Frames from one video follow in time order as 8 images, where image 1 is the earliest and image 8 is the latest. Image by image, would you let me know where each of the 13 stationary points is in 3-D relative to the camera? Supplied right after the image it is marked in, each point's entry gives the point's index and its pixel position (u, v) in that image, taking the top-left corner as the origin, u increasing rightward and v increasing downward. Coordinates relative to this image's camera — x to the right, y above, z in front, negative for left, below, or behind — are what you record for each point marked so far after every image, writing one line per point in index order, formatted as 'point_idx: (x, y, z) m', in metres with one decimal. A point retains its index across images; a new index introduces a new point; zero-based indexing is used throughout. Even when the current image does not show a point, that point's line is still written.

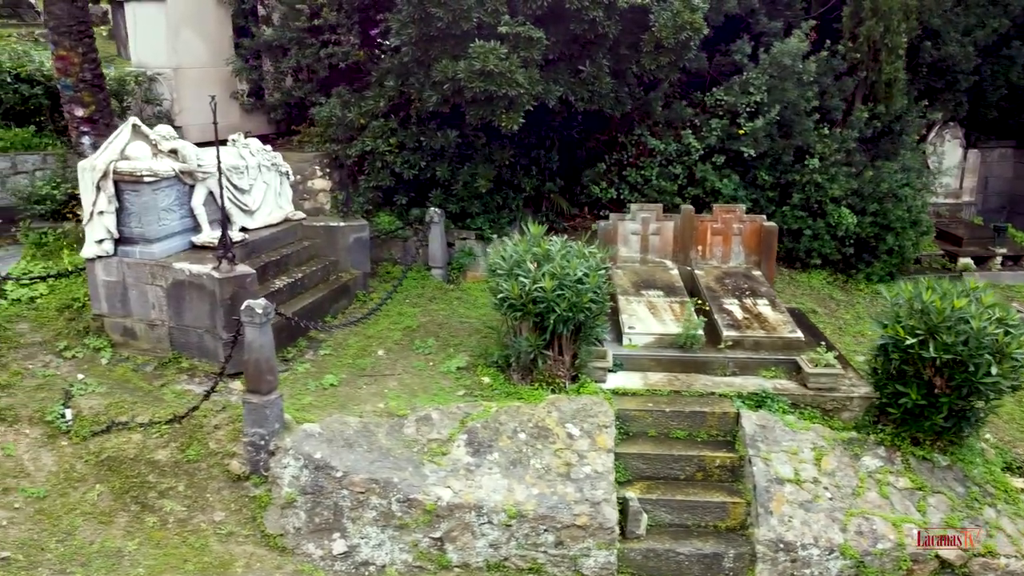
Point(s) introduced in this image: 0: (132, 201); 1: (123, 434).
0: (-2.9, +0.7, +6.3) m
1: (-2.7, -1.0, +5.7) m
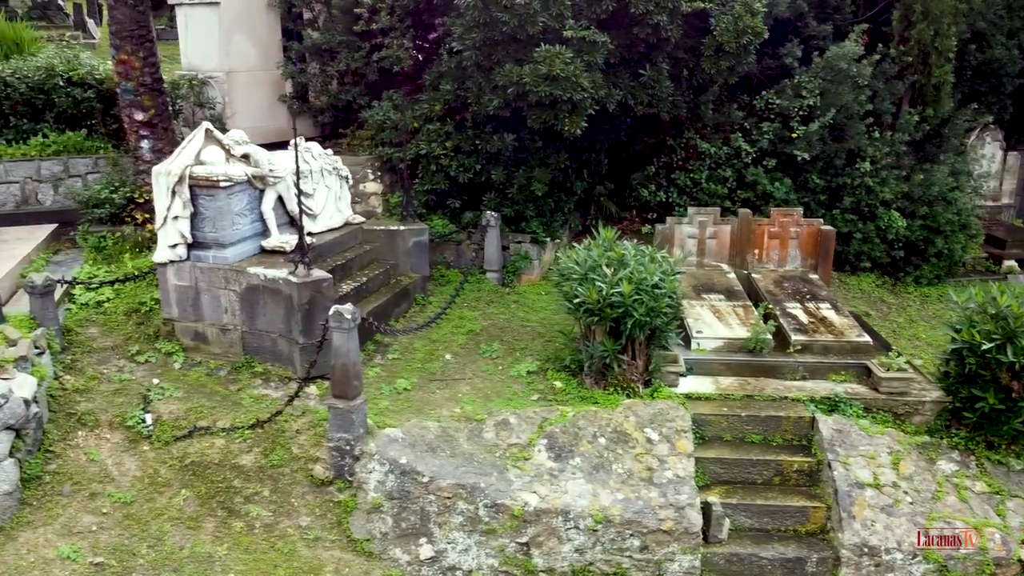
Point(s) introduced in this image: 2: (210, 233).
0: (-2.3, +0.6, +6.3) m
1: (-2.1, -1.1, +5.7) m
2: (-2.3, +0.4, +6.4) m
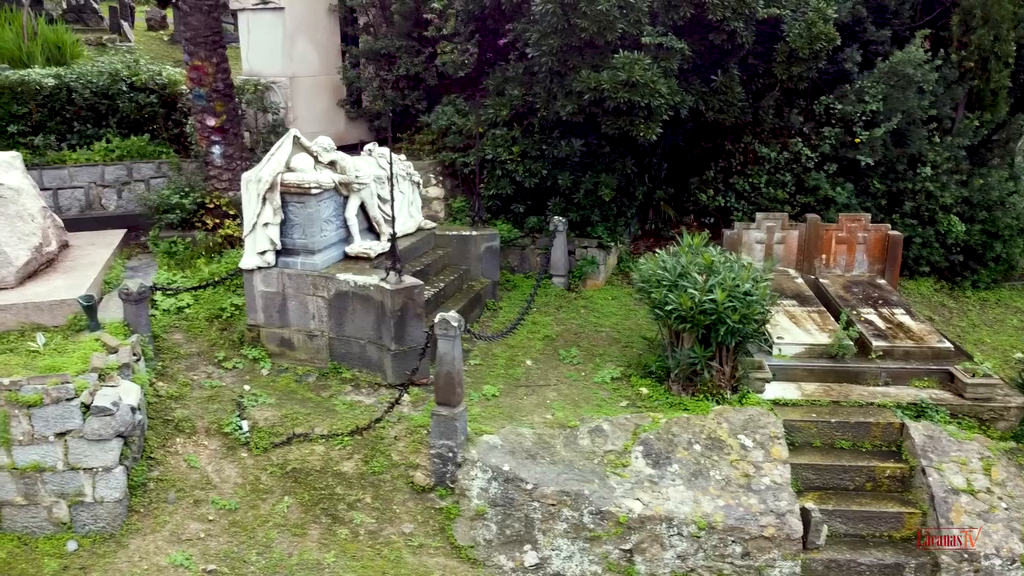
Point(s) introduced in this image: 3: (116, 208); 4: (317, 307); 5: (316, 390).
0: (-1.7, +0.6, +6.3) m
1: (-1.5, -1.1, +5.7) m
2: (-1.7, +0.4, +6.4) m
3: (-4.3, +0.9, +8.9) m
4: (-1.5, -0.2, +6.4) m
5: (-1.5, -0.8, +6.3) m
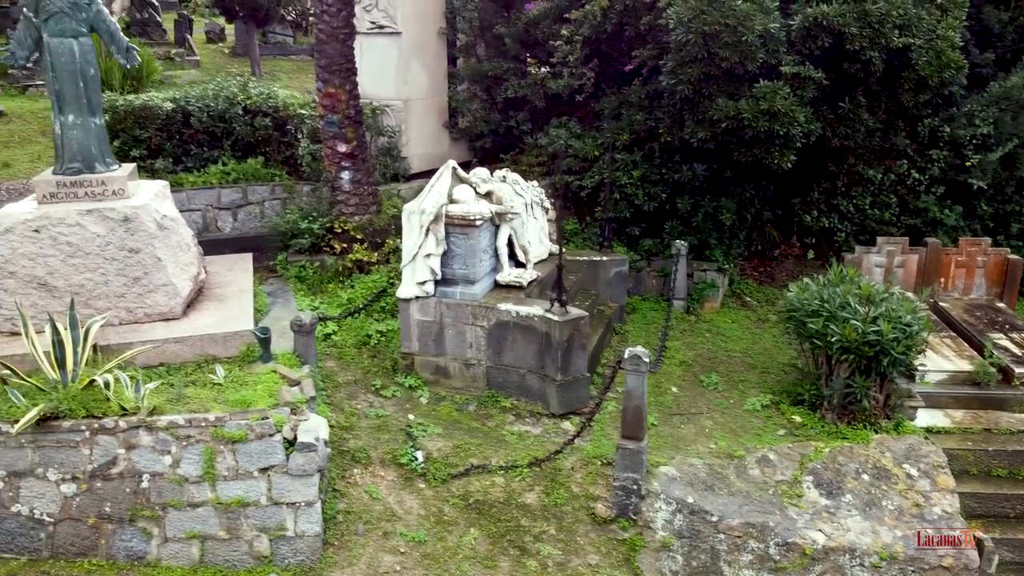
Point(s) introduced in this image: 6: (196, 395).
0: (-0.4, +0.3, +6.4) m
1: (-0.2, -1.3, +5.8) m
2: (-0.4, +0.1, +6.5) m
3: (-3.1, +0.6, +8.9) m
4: (-0.3, -0.4, +6.5) m
5: (-0.2, -1.0, +6.4) m
6: (-2.1, -0.7, +5.5) m
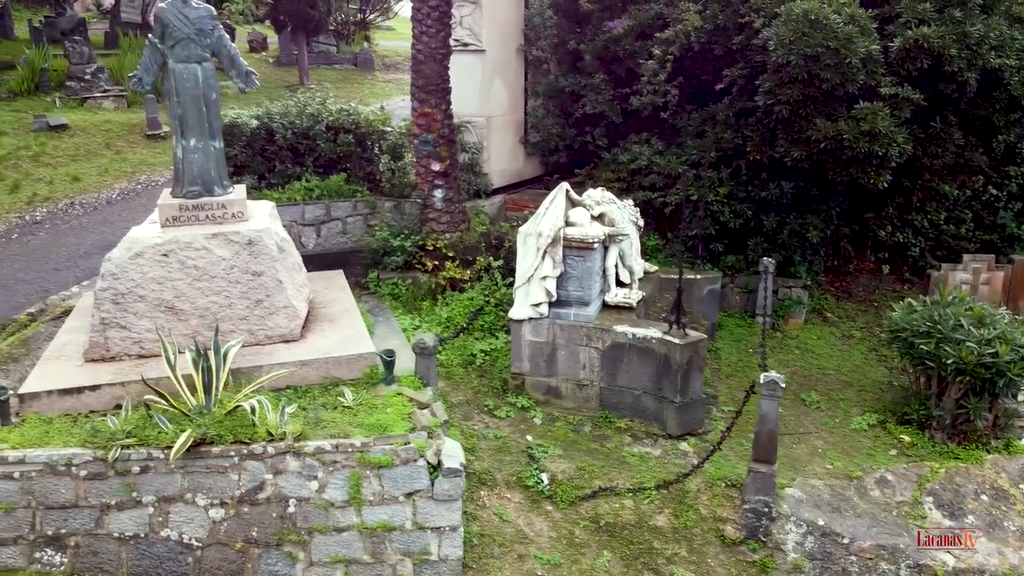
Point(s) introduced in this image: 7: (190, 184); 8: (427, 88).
0: (+0.5, +0.2, +6.5) m
1: (+0.7, -1.5, +5.9) m
2: (+0.5, 0.0, +6.5) m
3: (-2.1, +0.5, +9.0) m
4: (+0.6, -0.6, +6.6) m
5: (+0.7, -1.2, +6.4) m
6: (-1.2, -0.9, +5.6) m
7: (-2.5, +0.8, +6.3) m
8: (-0.8, +1.9, +7.8) m
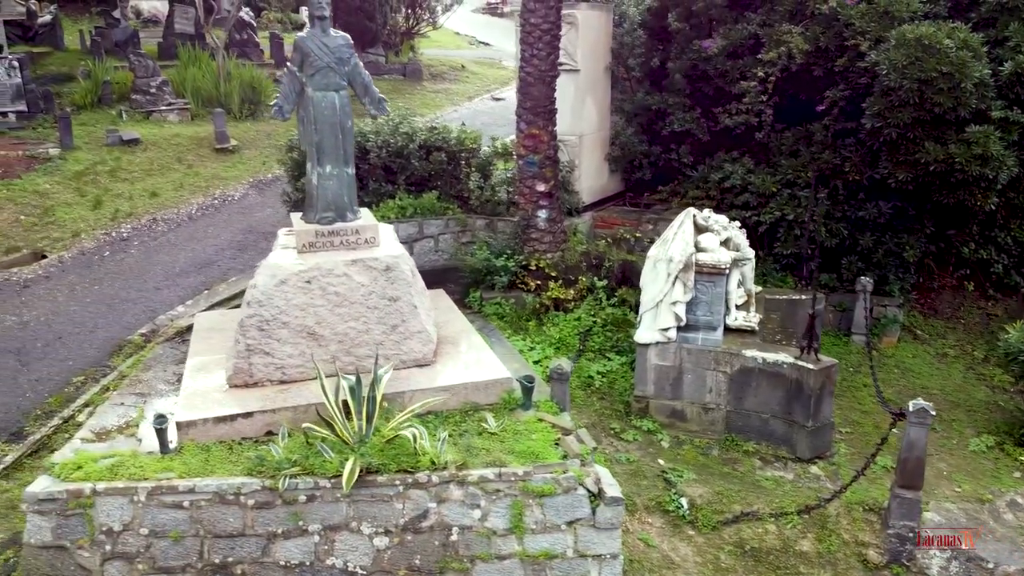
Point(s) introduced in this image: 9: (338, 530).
0: (+1.5, 0.0, +6.6) m
1: (+1.7, -1.7, +5.9) m
2: (+1.5, -0.2, +6.6) m
3: (-1.1, +0.3, +9.1) m
4: (+1.6, -0.8, +6.6) m
5: (+1.7, -1.4, +6.5) m
6: (-0.2, -1.1, +5.7) m
7: (-1.5, +0.6, +6.4) m
8: (+0.2, +1.7, +7.8) m
9: (-1.1, -1.6, +5.3) m
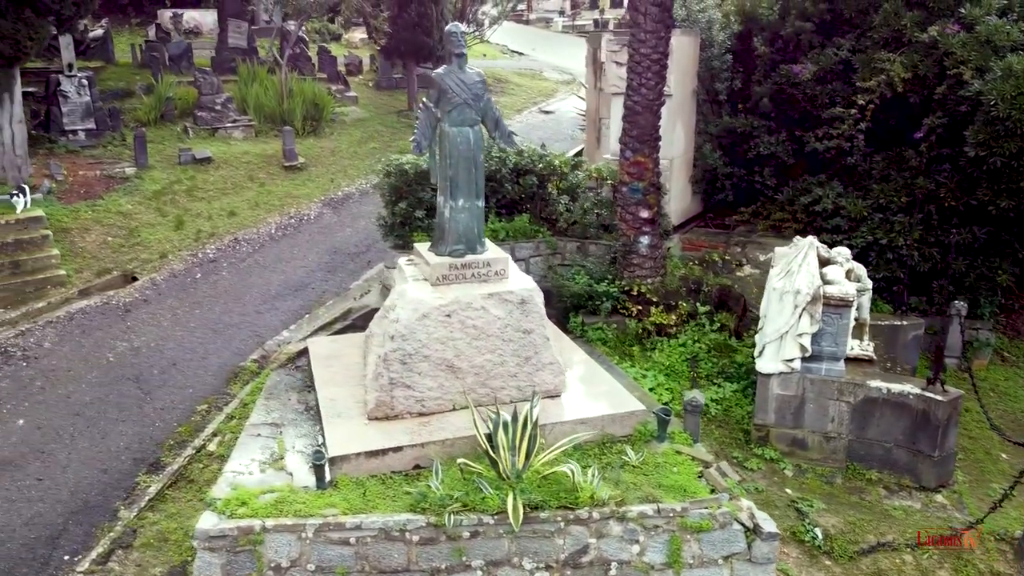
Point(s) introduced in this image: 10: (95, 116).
0: (+2.6, -0.3, +6.6) m
1: (+2.8, -2.0, +6.0) m
2: (+2.6, -0.5, +6.7) m
3: (-0.1, 0.0, +9.1) m
4: (+2.7, -1.0, +6.7) m
5: (+2.7, -1.6, +6.6) m
6: (+0.8, -1.3, +5.7) m
7: (-0.4, +0.3, +6.5) m
8: (+1.3, +1.5, +7.9) m
9: (-0.1, -1.8, +5.4) m
10: (-6.4, +2.6, +12.6) m
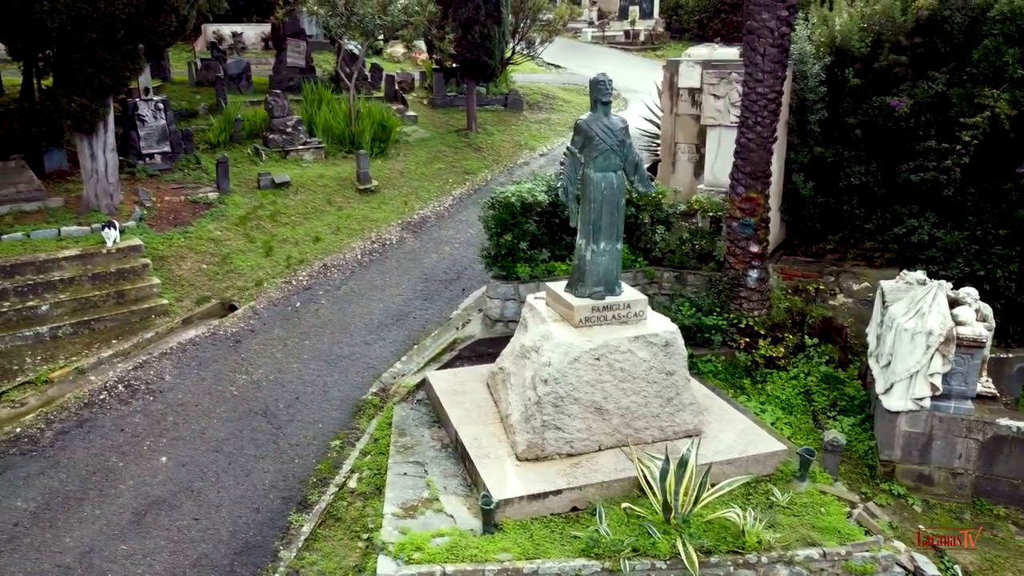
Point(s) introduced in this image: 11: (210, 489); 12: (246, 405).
0: (+3.7, -0.6, +6.8) m
1: (+3.9, -2.3, +6.2) m
2: (+3.7, -0.8, +6.8) m
3: (+1.0, -0.3, +9.3) m
4: (+3.8, -1.3, +6.9) m
5: (+3.9, -2.0, +6.7) m
6: (+2.0, -1.7, +5.9) m
7: (+0.7, 0.0, +6.6) m
8: (+2.4, +1.1, +8.1) m
9: (+1.1, -2.1, +5.5) m
10: (-5.3, +2.3, +12.7) m
11: (-2.4, -1.6, +6.6) m
12: (-2.5, -1.1, +7.7) m
